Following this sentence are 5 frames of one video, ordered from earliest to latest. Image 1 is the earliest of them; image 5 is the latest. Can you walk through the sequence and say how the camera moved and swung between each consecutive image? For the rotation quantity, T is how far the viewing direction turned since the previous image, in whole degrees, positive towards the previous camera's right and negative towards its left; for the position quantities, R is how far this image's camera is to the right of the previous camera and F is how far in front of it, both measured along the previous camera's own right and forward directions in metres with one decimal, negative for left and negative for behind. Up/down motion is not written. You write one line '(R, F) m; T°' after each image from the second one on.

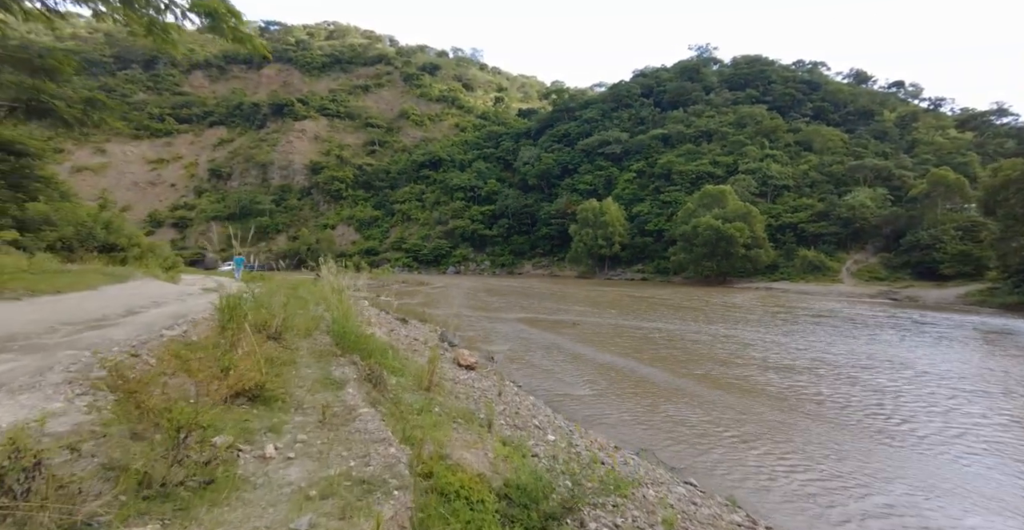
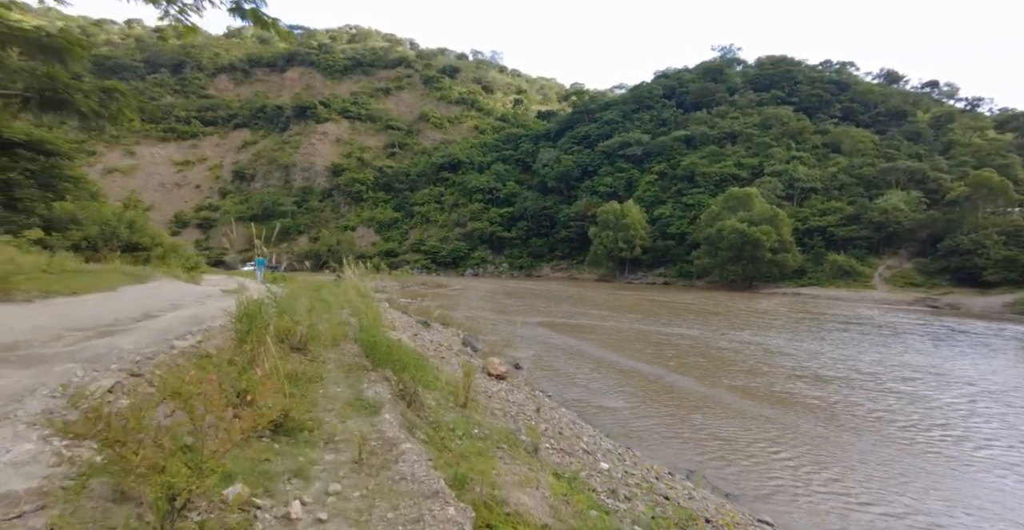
(-0.3, +0.5) m; -2°
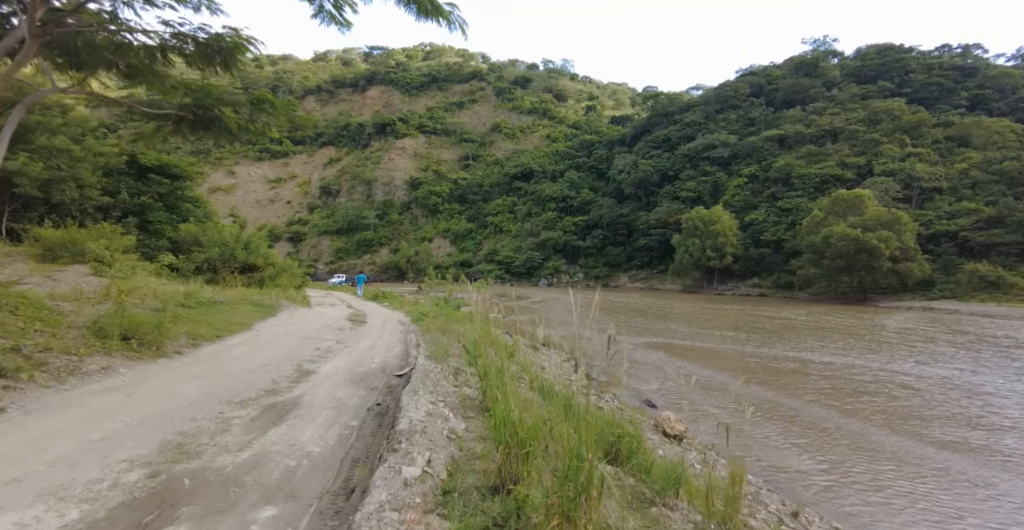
(-1.4, +1.2) m; -8°
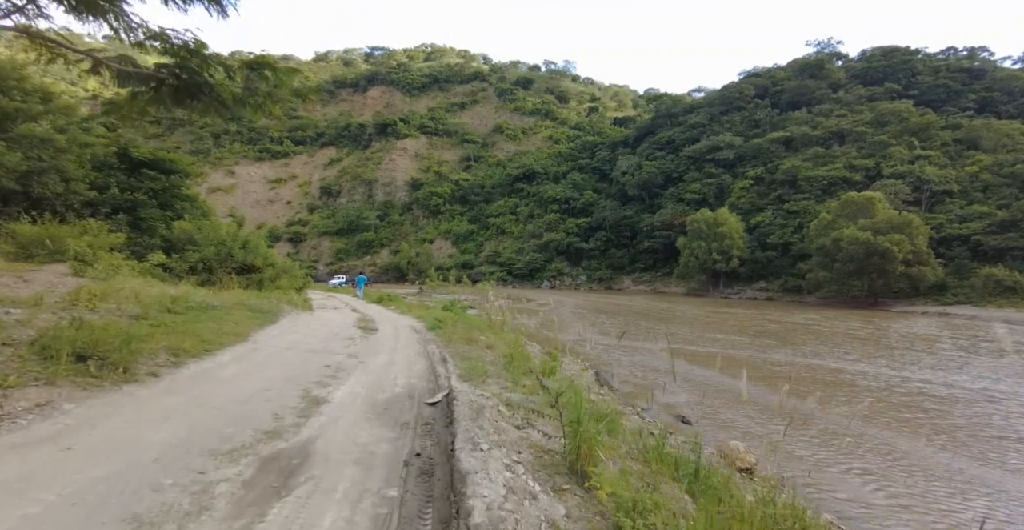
(-0.5, +1.0) m; 0°
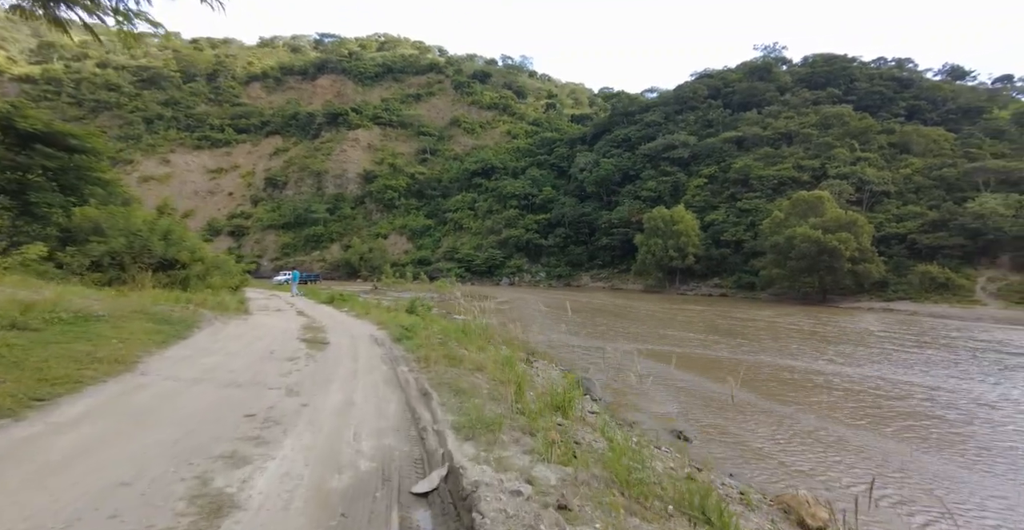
(-0.4, +1.6) m; +5°
